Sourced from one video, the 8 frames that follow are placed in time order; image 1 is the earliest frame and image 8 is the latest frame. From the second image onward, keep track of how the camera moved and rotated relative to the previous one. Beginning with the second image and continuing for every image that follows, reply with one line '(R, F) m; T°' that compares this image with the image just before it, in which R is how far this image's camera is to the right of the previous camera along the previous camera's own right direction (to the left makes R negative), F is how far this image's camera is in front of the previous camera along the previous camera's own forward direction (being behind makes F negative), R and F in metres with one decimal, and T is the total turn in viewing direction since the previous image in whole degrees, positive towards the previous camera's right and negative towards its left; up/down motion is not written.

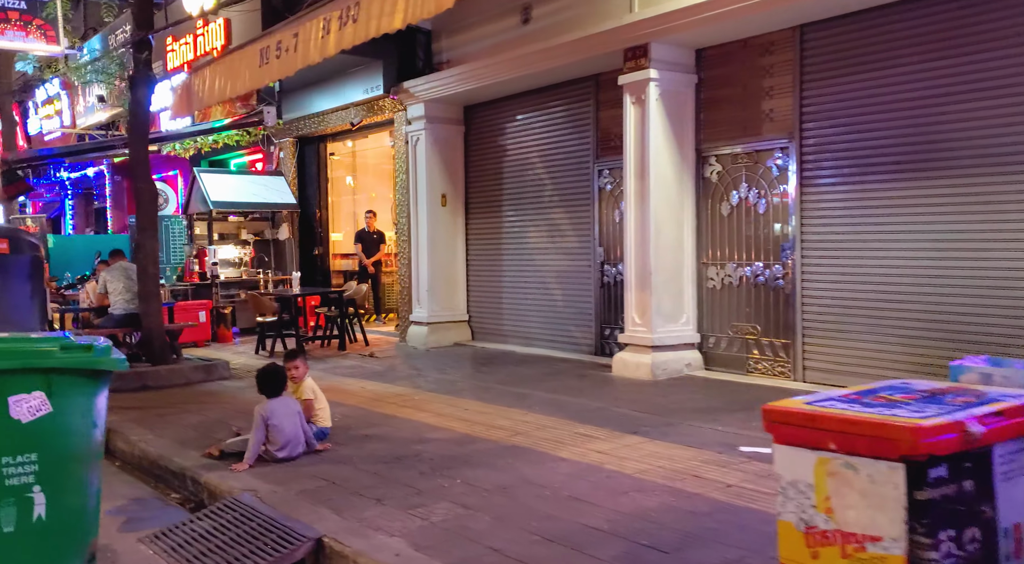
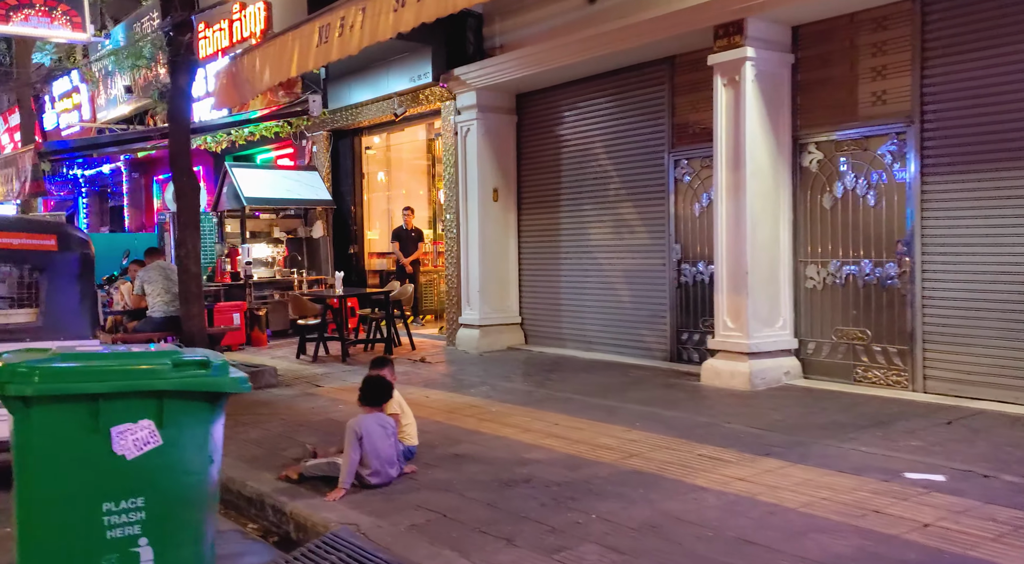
(-0.7, +0.9) m; 0°
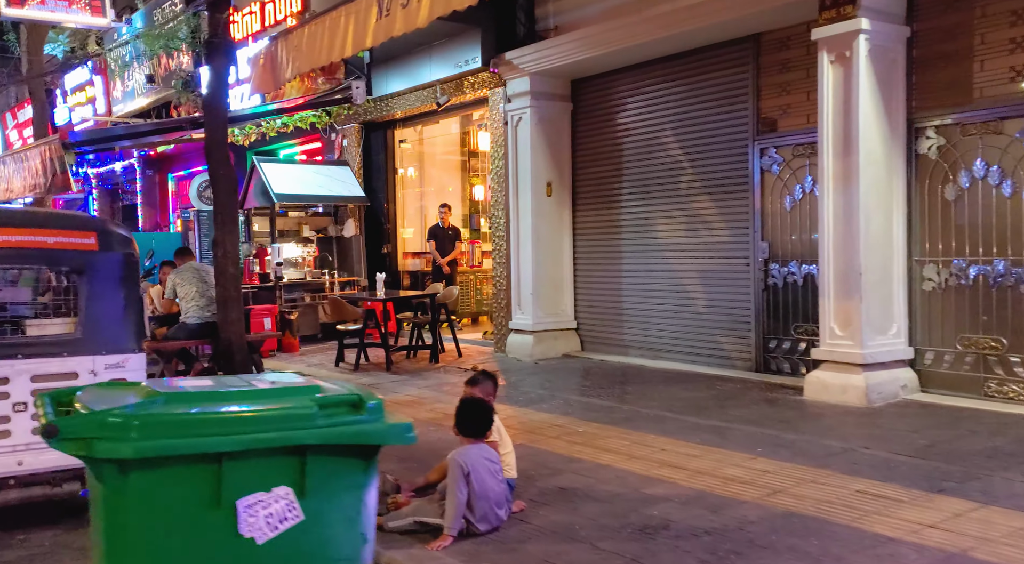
(-0.6, +1.0) m; 0°
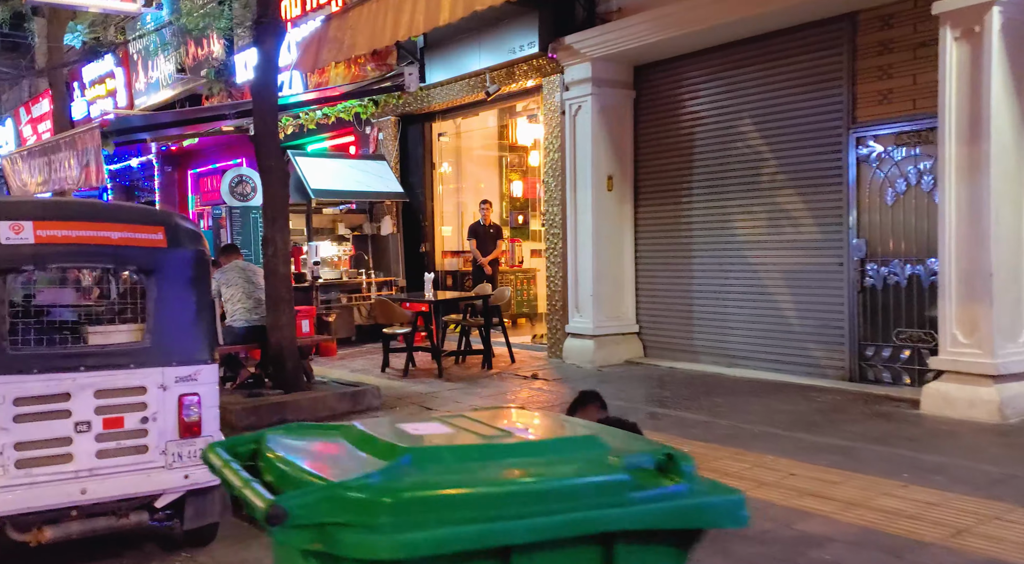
(-0.7, +0.8) m; 0°
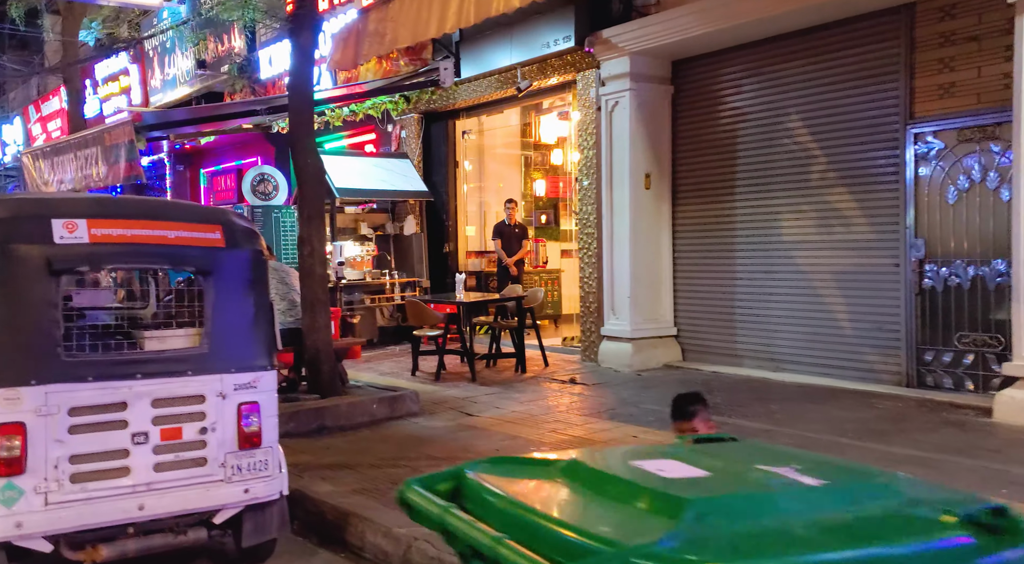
(-0.4, +0.3) m; 0°
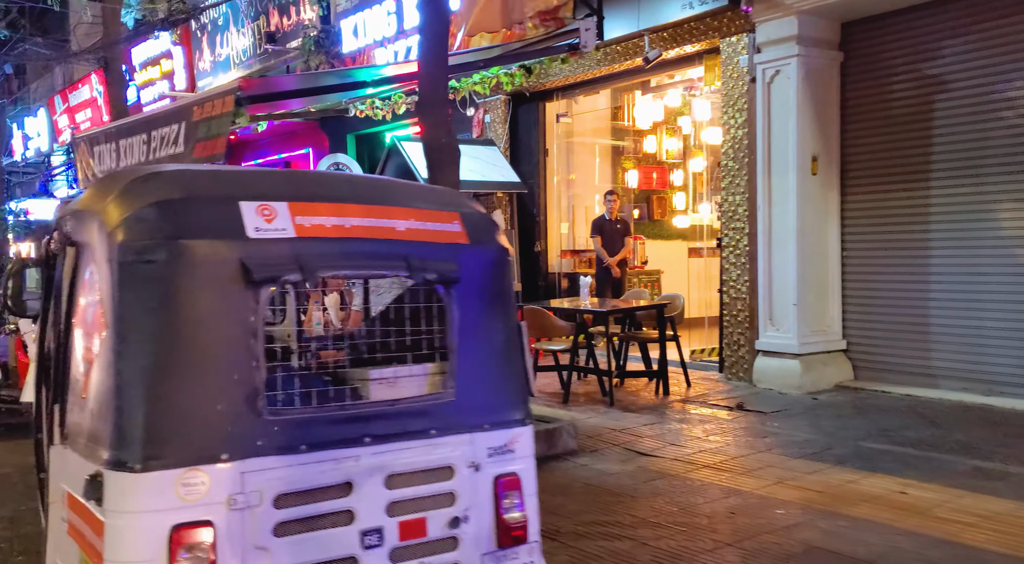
(-1.3, +1.7) m; 0°
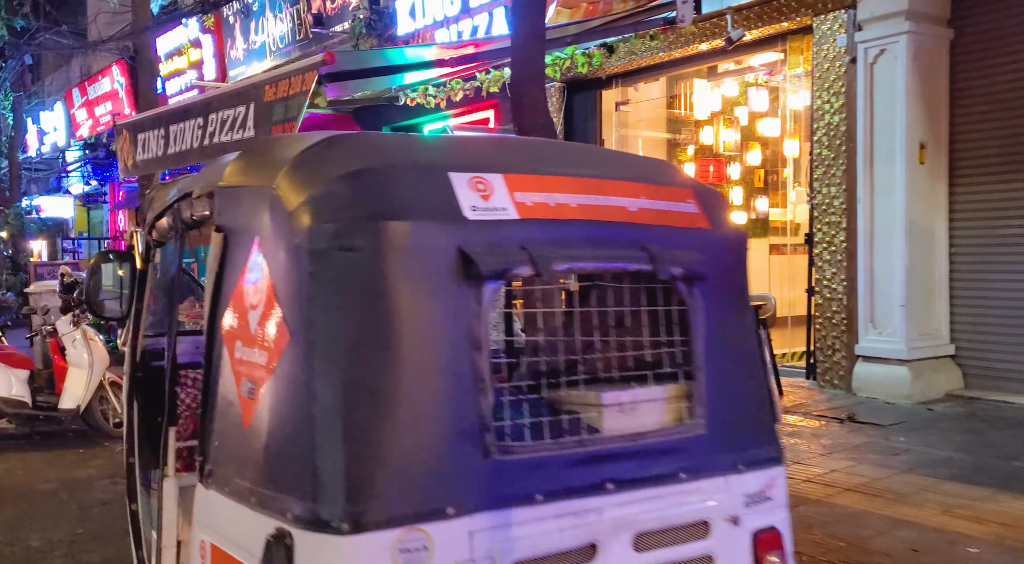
(-0.7, +0.8) m; 0°
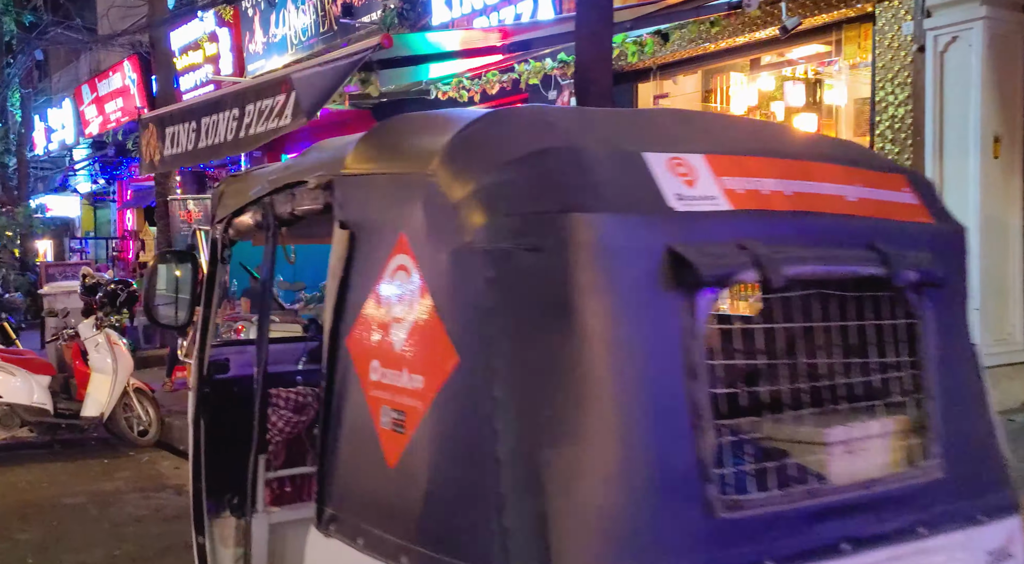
(-0.4, +0.5) m; 0°
